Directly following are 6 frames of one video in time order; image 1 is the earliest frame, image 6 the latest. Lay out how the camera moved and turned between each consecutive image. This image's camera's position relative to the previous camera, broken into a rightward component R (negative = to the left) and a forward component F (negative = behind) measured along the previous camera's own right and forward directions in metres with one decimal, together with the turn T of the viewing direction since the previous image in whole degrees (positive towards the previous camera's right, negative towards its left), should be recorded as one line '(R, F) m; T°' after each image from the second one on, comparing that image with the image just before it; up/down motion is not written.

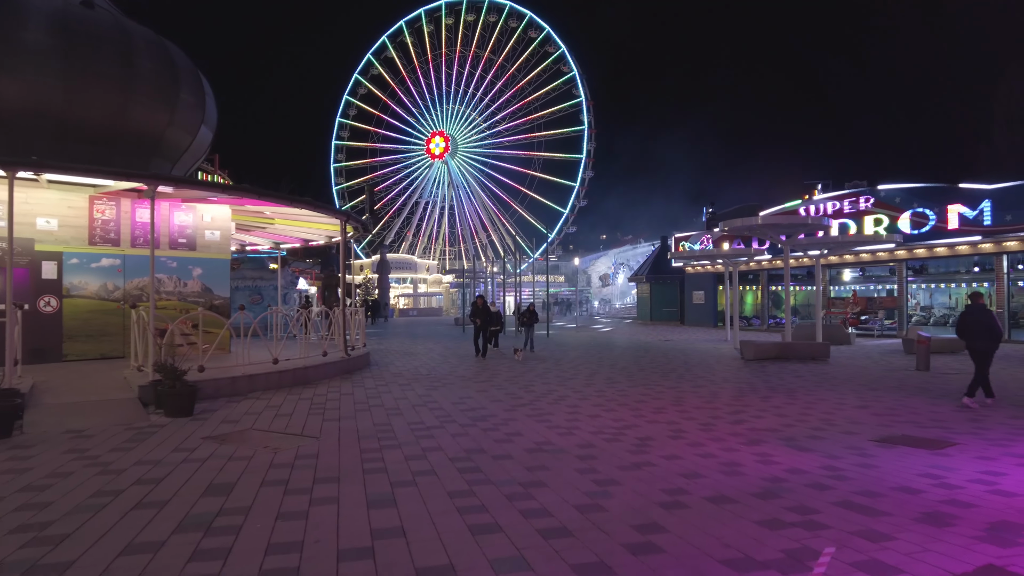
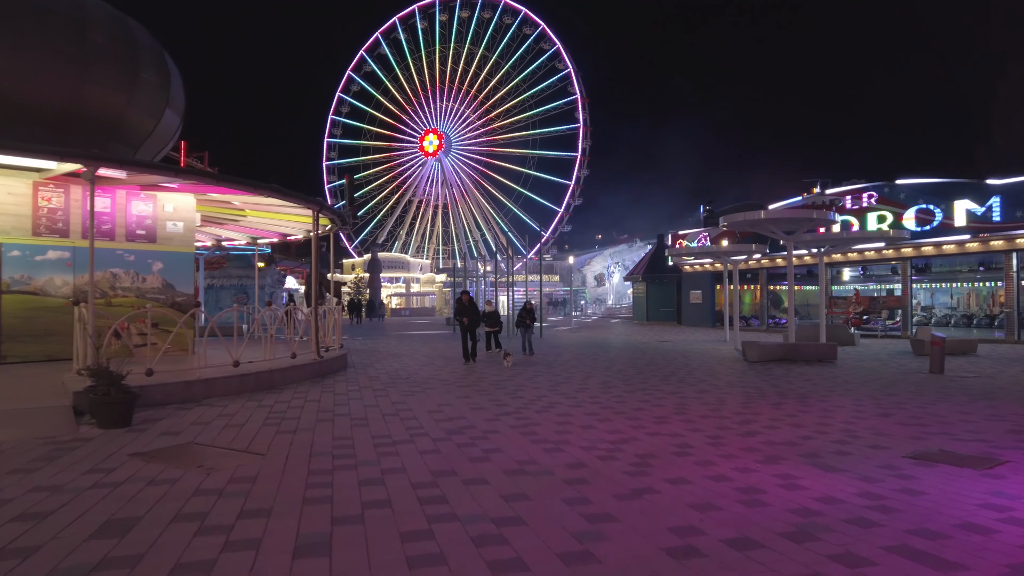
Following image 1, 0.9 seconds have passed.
(+0.2, +1.0) m; 0°
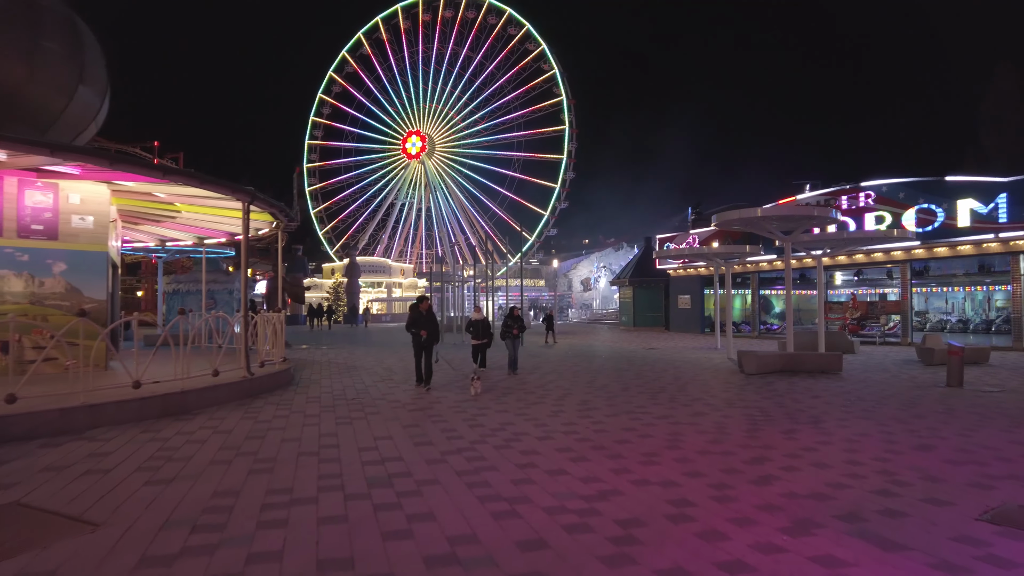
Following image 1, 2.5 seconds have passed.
(+0.4, +1.7) m; +1°
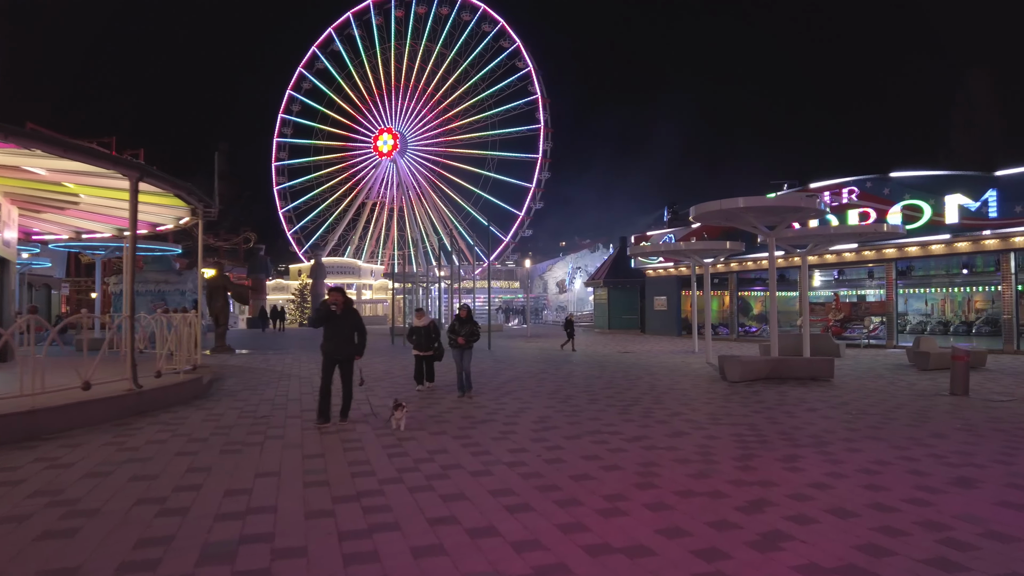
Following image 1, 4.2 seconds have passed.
(+0.5, +1.7) m; +2°
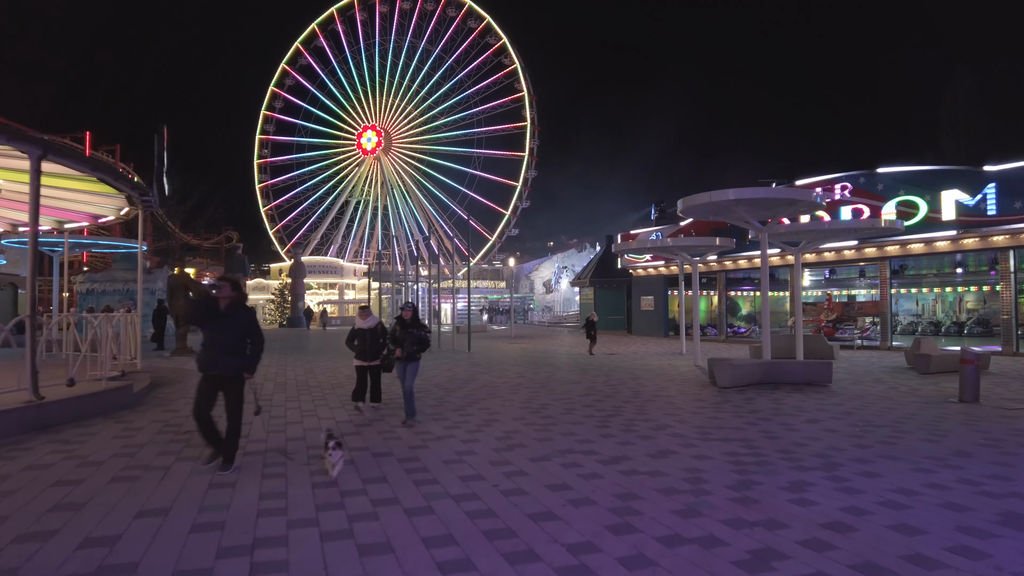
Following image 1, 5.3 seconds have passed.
(+0.3, +1.1) m; +1°
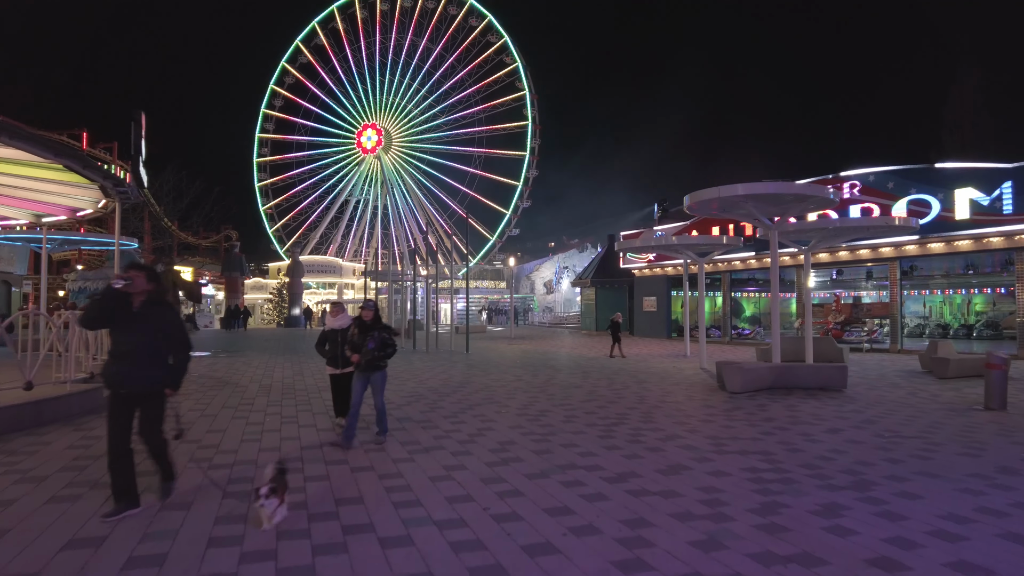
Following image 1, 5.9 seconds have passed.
(0.0, +0.6) m; 0°
